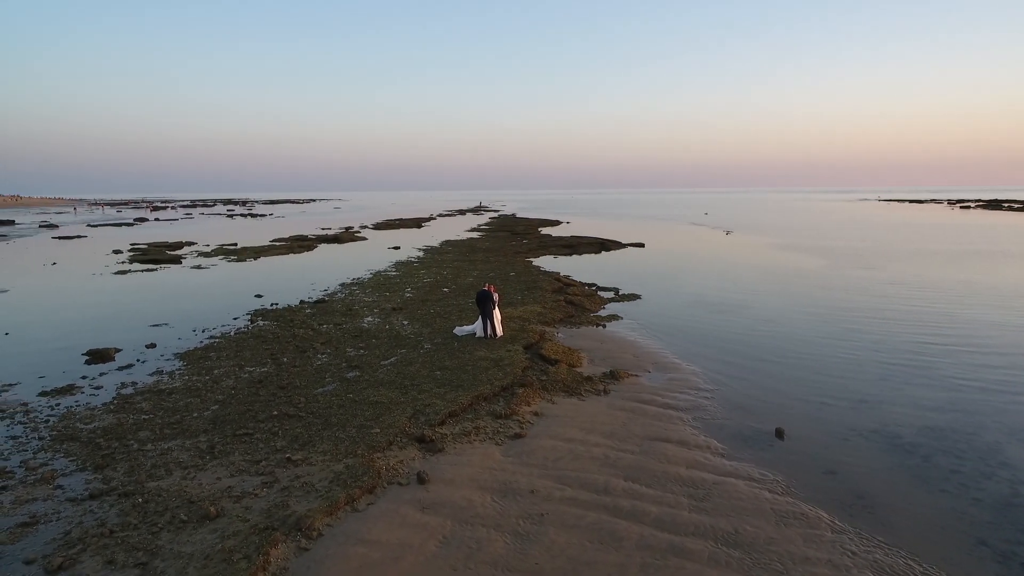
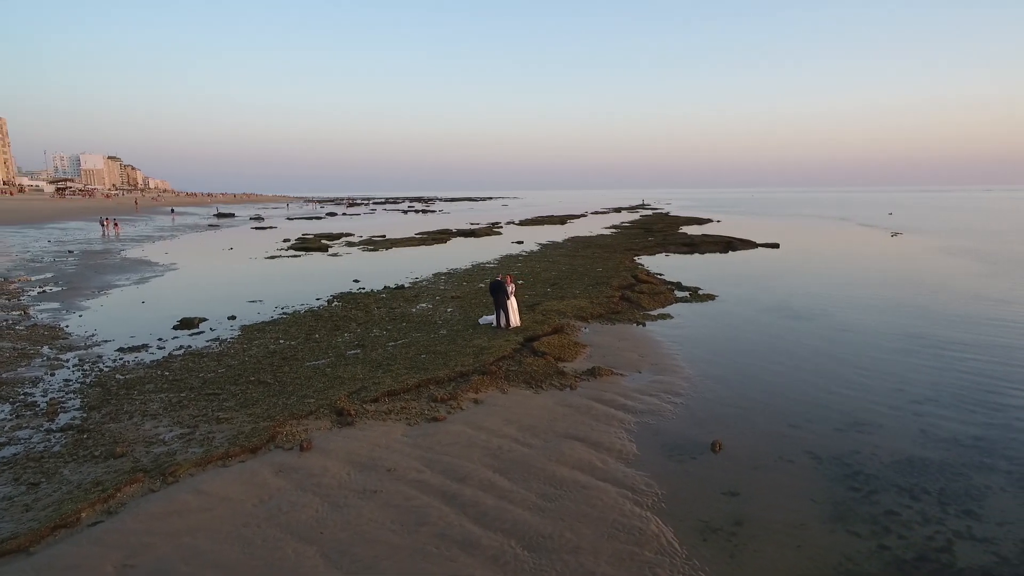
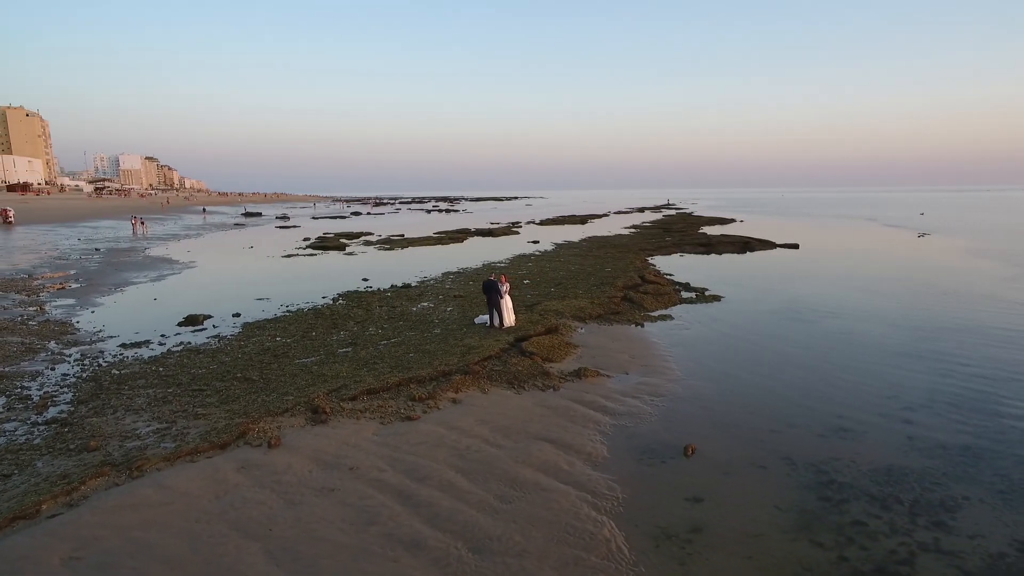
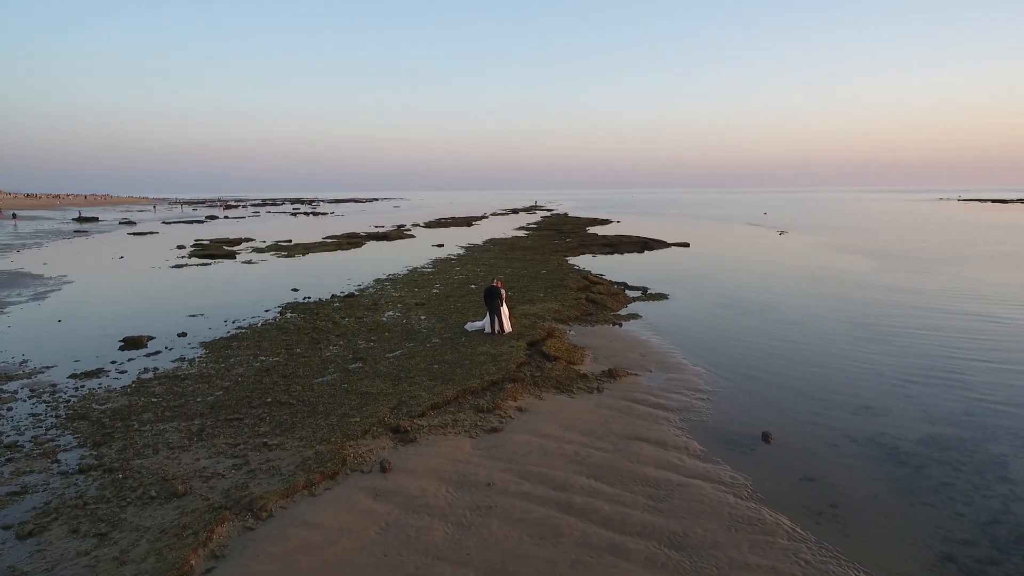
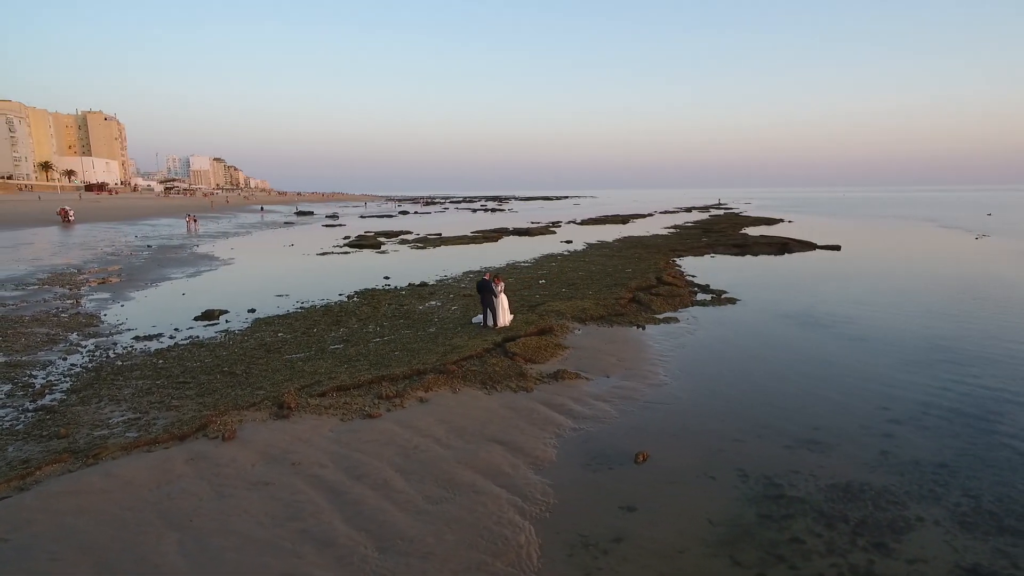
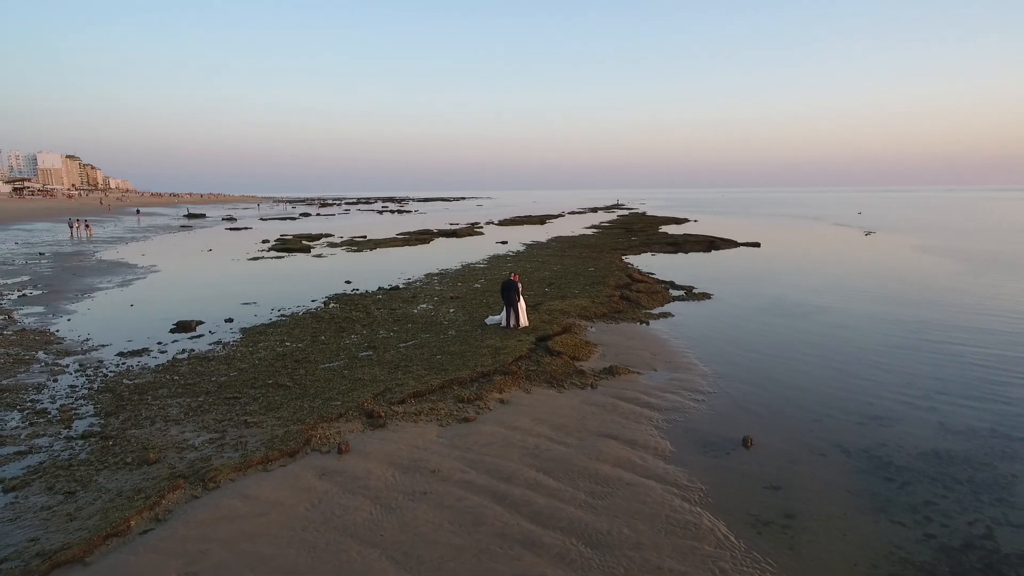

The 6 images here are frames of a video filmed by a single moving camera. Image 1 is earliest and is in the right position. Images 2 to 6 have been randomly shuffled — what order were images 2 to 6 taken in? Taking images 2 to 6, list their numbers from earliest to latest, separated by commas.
4, 6, 2, 3, 5
